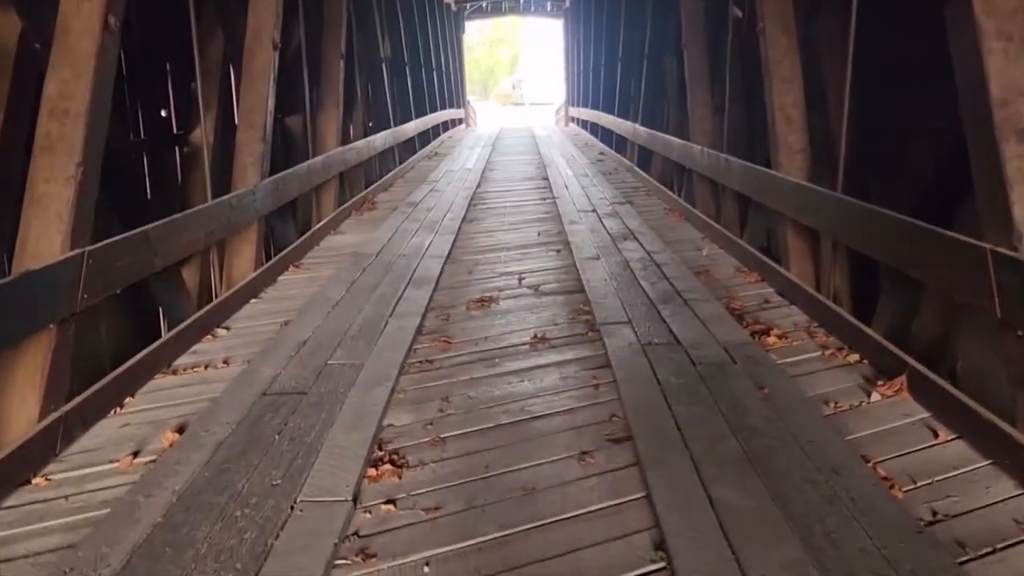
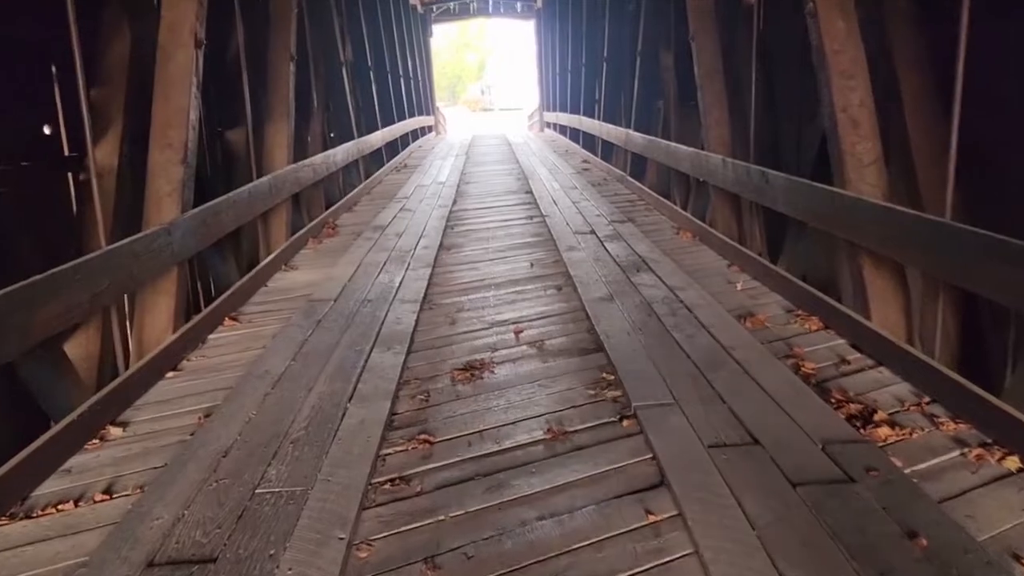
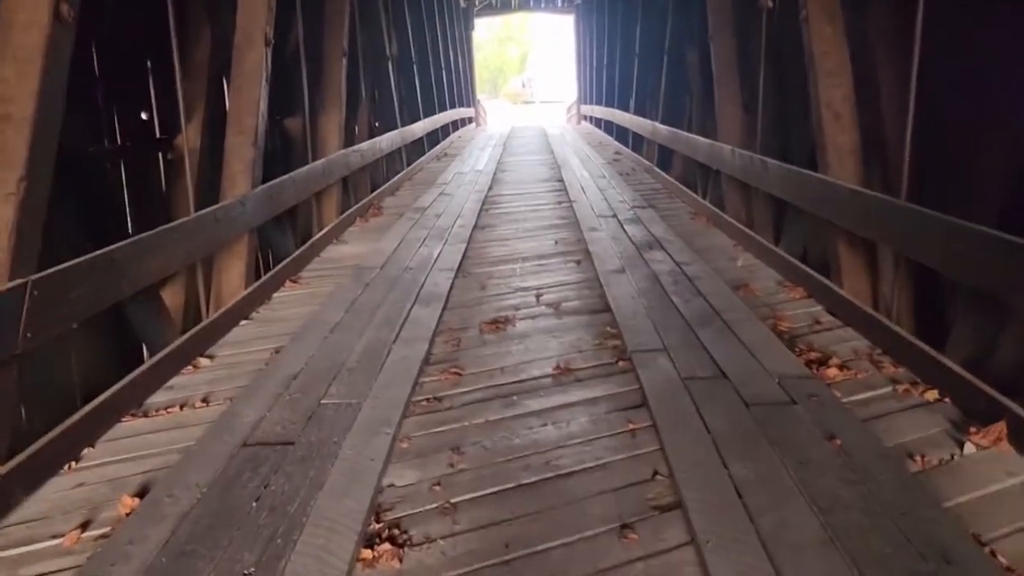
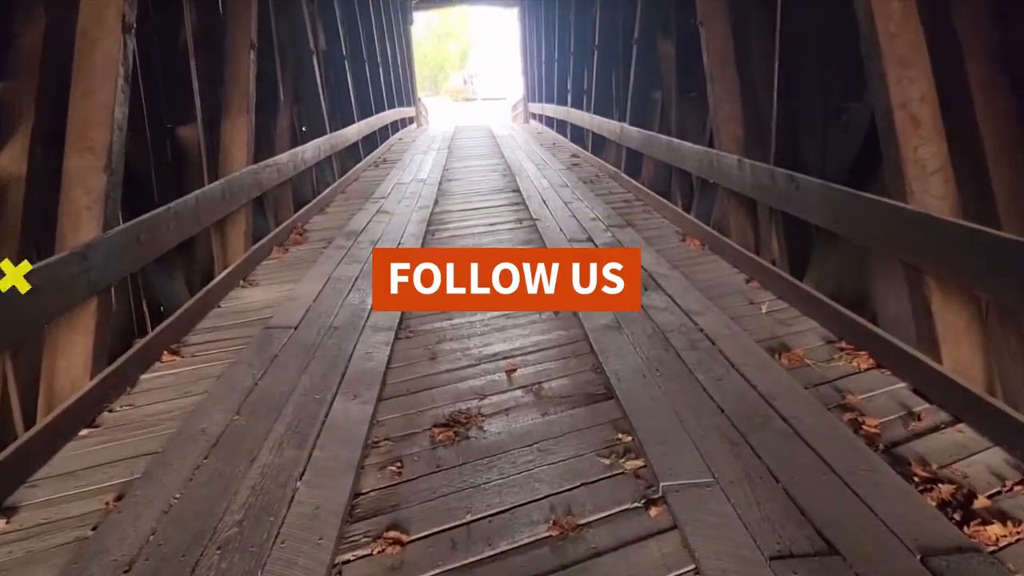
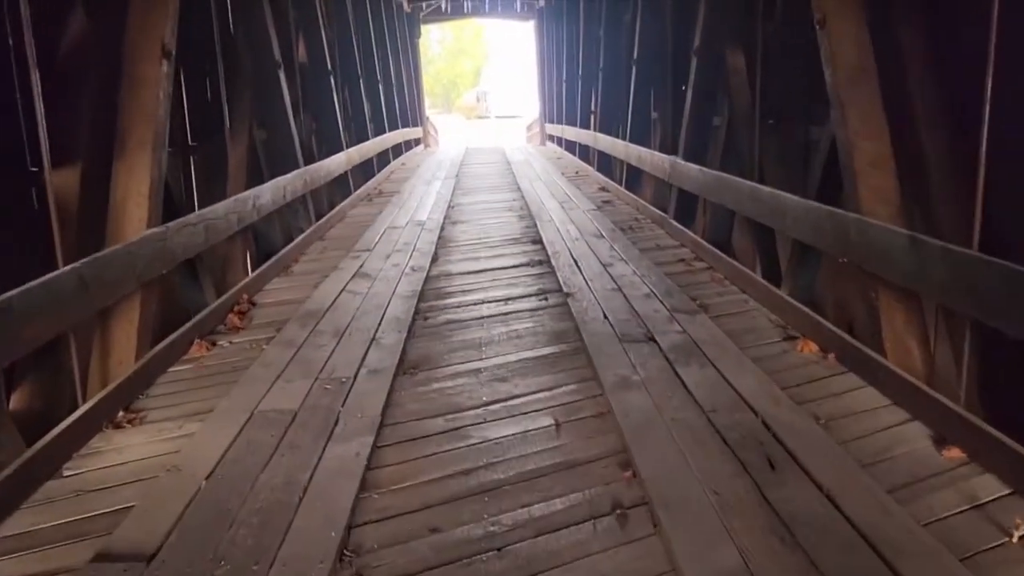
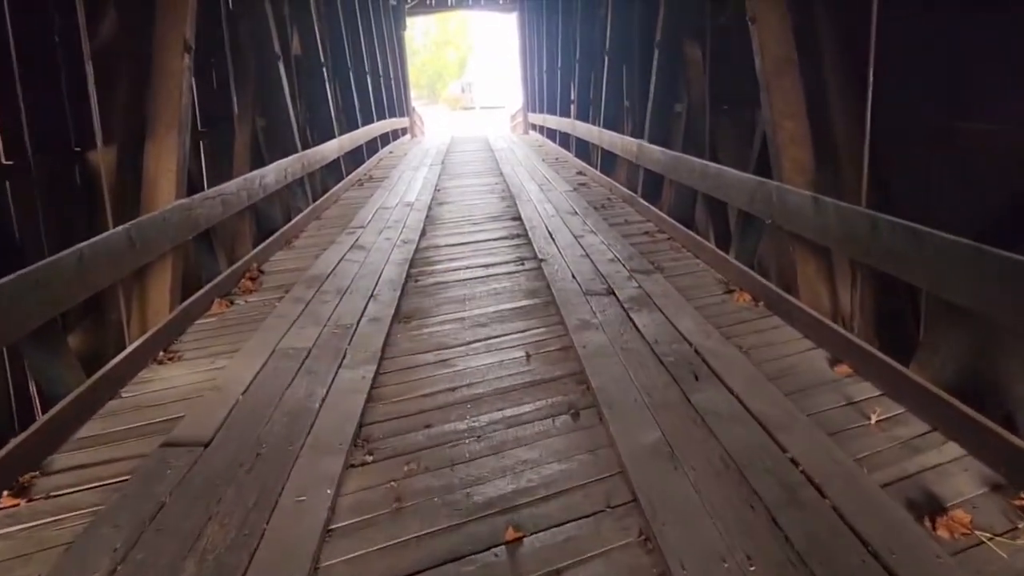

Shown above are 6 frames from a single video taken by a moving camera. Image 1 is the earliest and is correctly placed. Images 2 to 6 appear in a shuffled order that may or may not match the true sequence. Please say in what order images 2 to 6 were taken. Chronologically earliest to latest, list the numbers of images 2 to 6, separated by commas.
3, 2, 4, 6, 5
